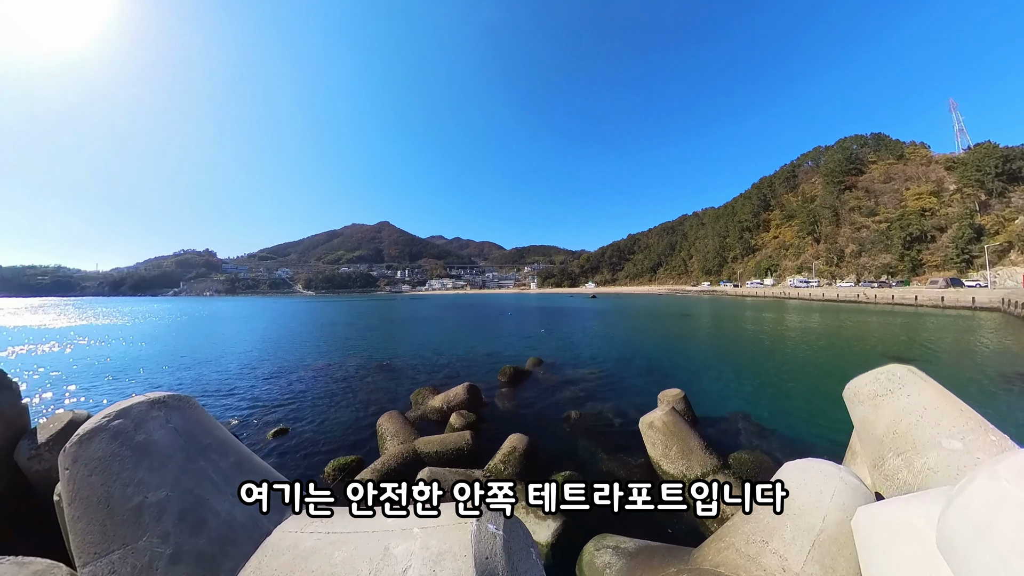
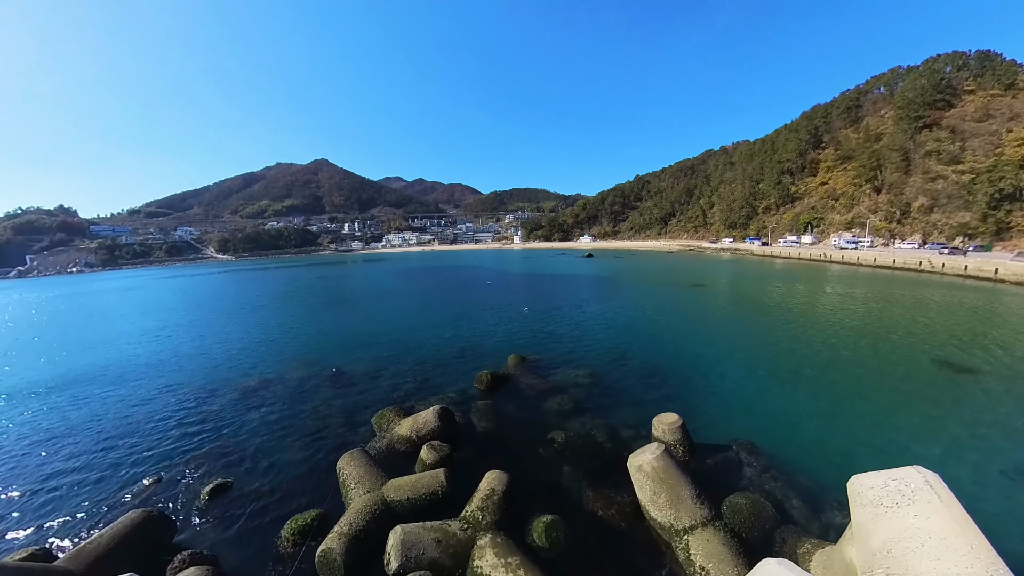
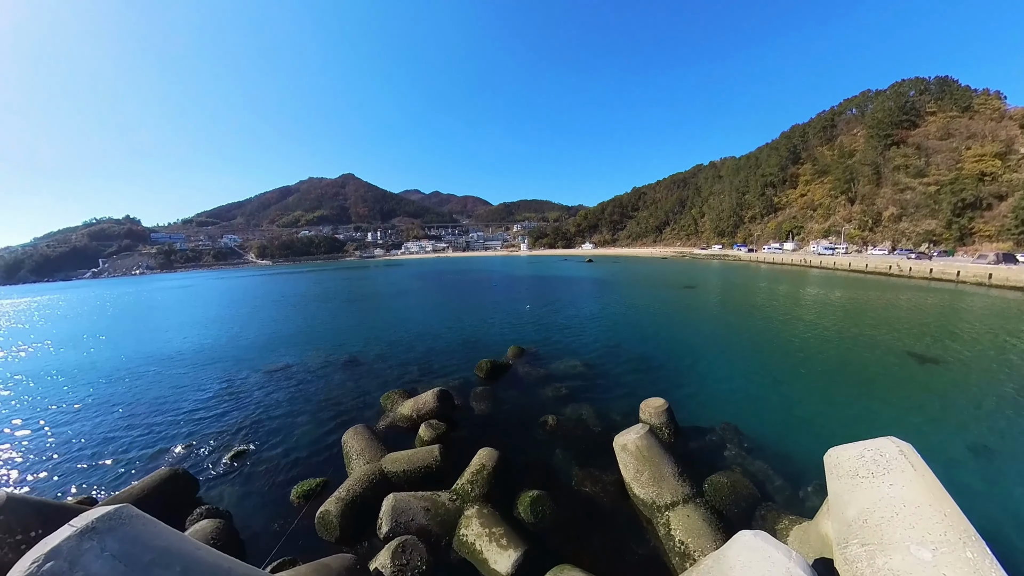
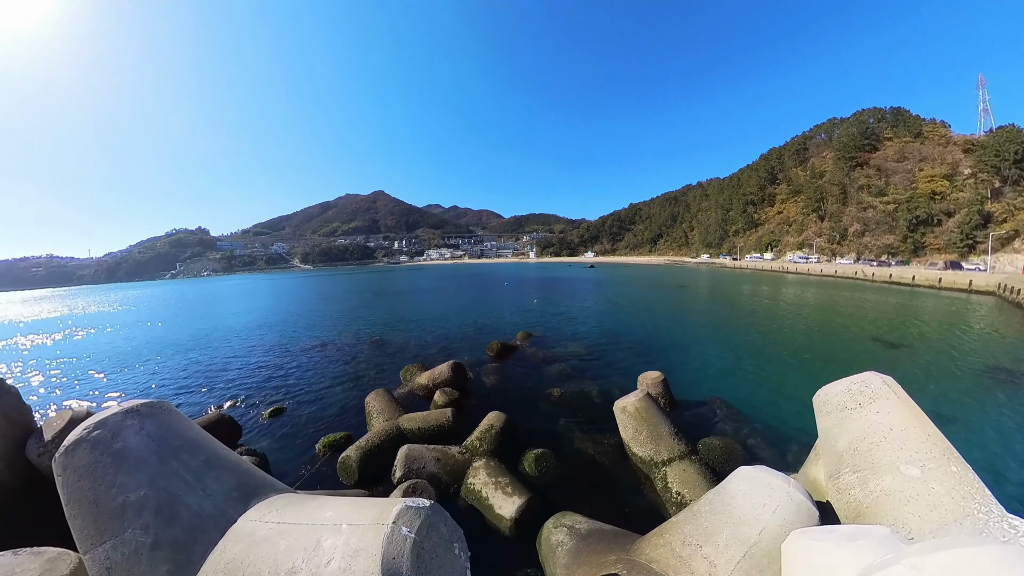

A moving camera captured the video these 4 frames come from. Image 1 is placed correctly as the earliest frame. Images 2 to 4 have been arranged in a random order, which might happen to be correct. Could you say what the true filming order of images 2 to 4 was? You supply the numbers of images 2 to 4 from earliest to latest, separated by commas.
4, 3, 2
